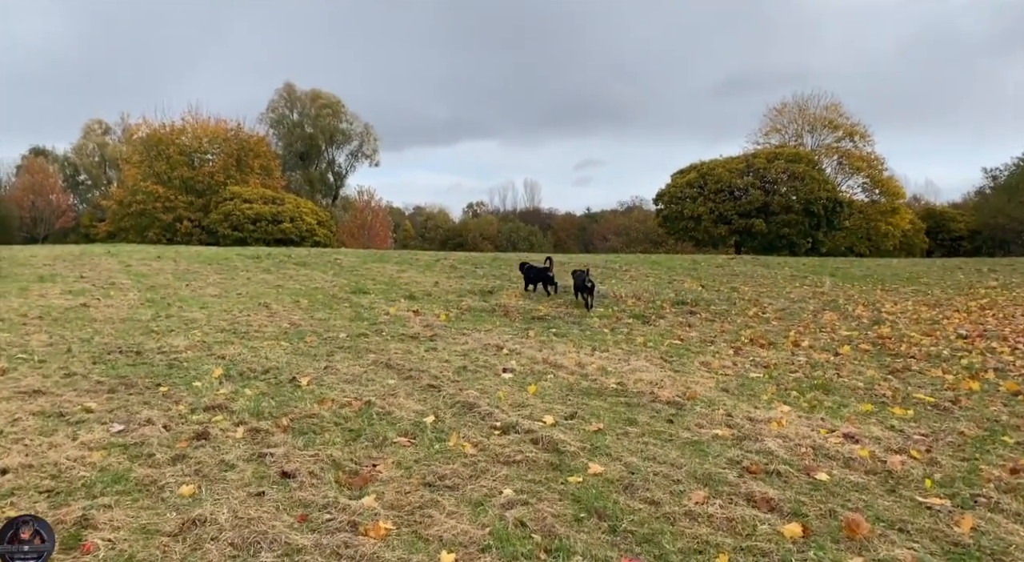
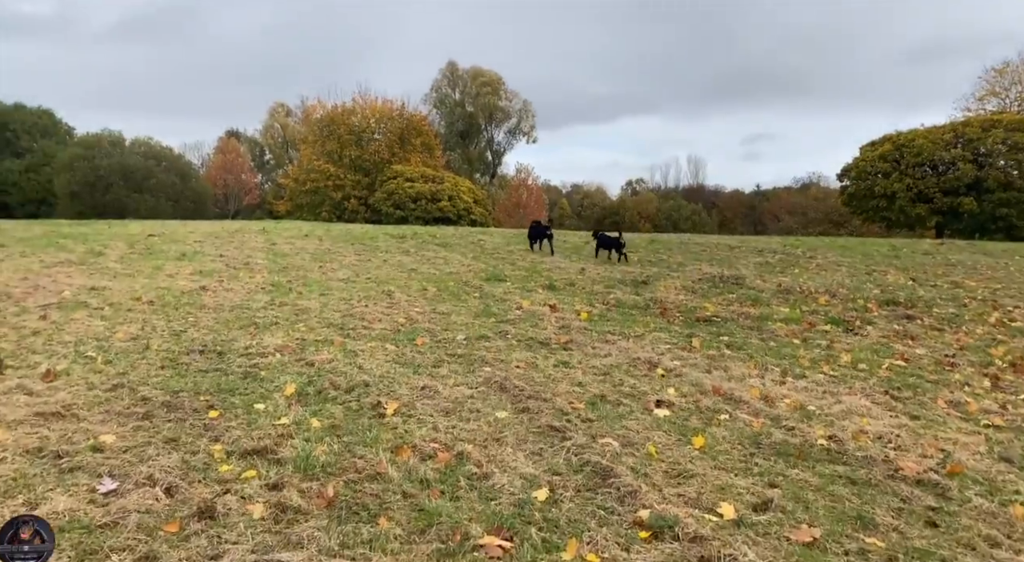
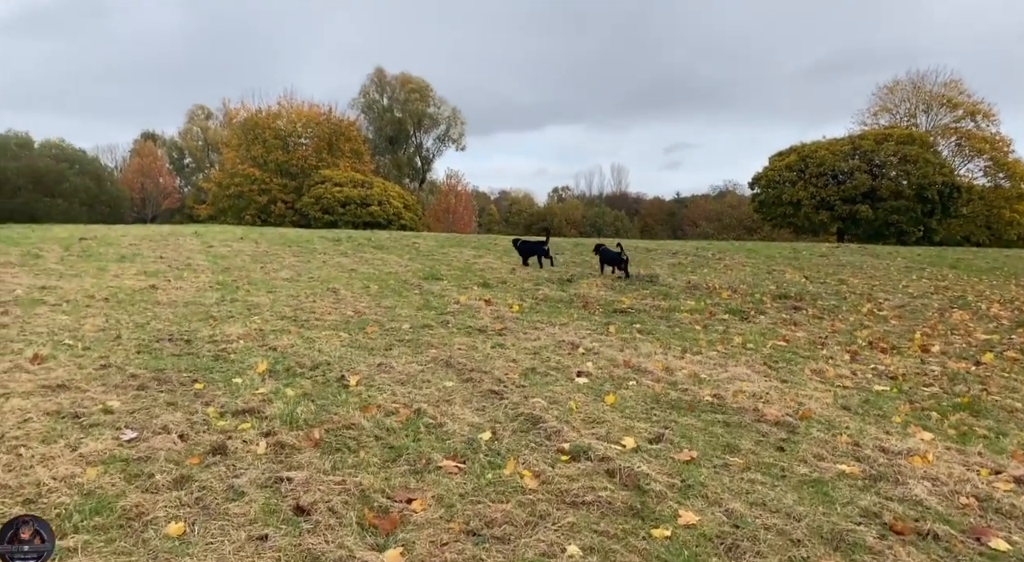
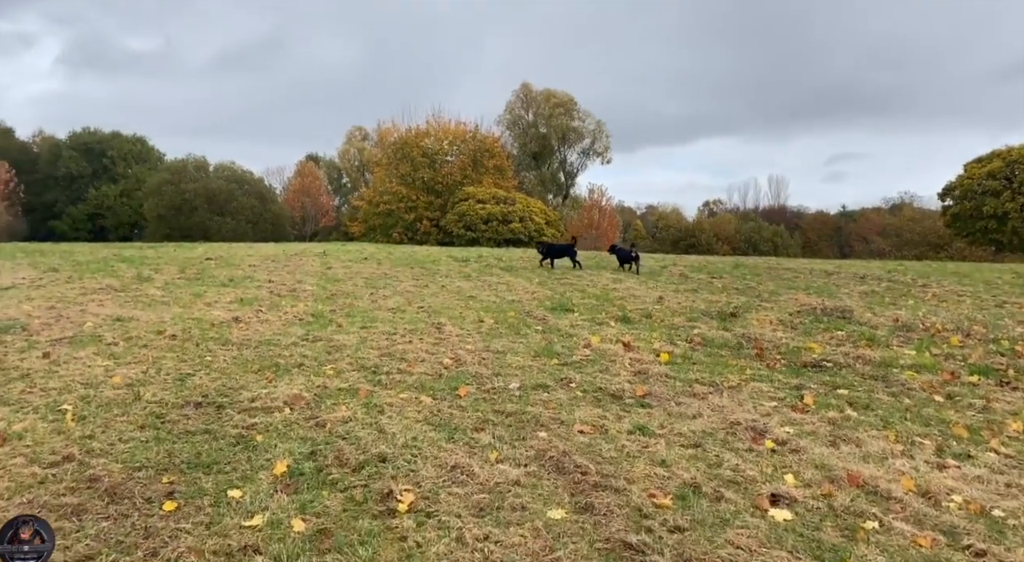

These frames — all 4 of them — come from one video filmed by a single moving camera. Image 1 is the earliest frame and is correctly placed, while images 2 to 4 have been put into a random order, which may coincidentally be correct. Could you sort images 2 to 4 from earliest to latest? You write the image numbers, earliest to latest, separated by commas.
3, 2, 4
